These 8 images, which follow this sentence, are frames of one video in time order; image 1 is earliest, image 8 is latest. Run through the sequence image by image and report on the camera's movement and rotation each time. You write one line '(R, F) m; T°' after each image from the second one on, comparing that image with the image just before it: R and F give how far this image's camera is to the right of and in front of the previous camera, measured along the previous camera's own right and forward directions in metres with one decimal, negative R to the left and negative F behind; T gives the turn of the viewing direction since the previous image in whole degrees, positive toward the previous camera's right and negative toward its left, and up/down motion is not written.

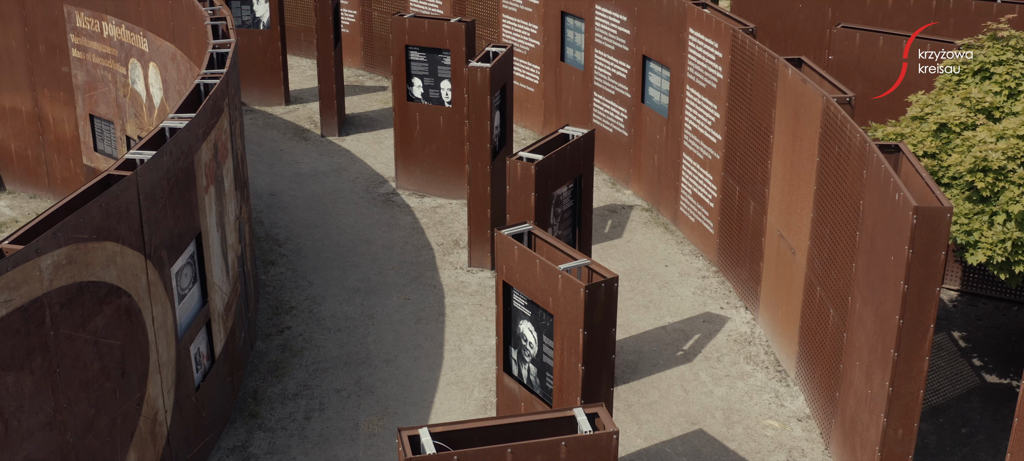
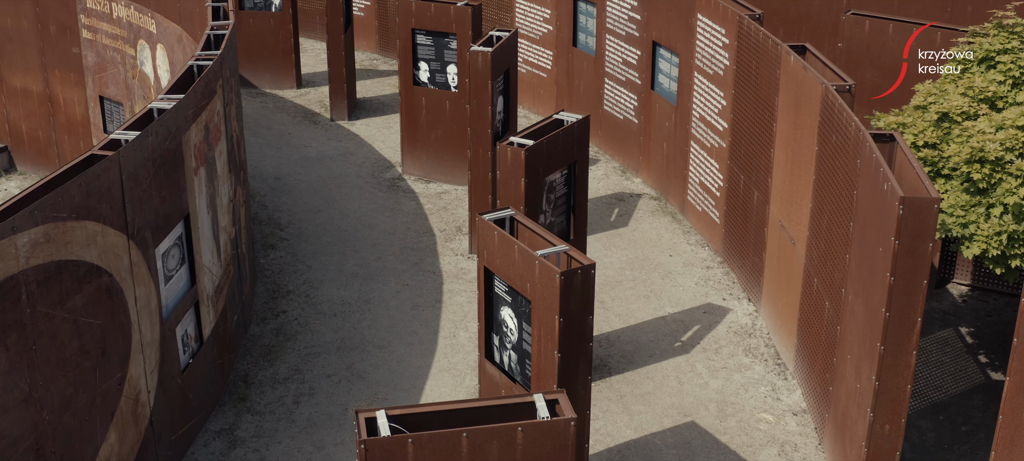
(+0.5, +0.1) m; -2°
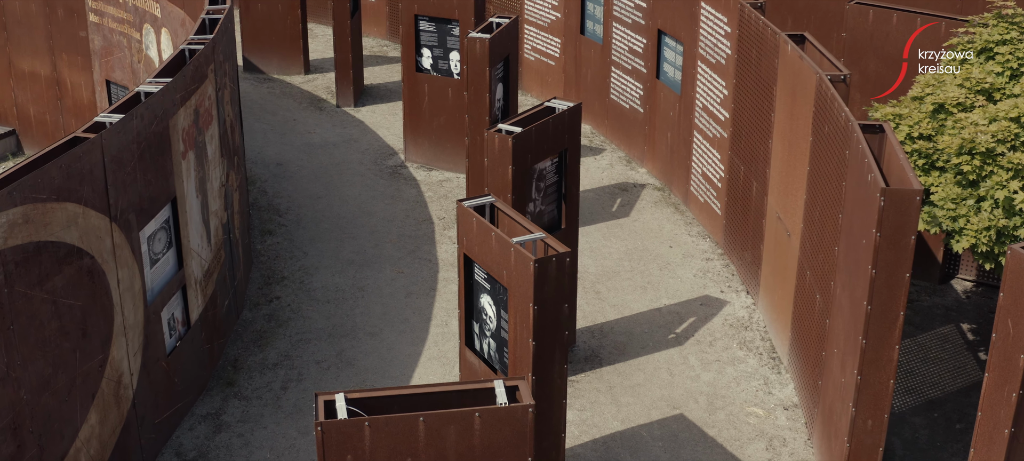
(+0.4, +0.1) m; -2°
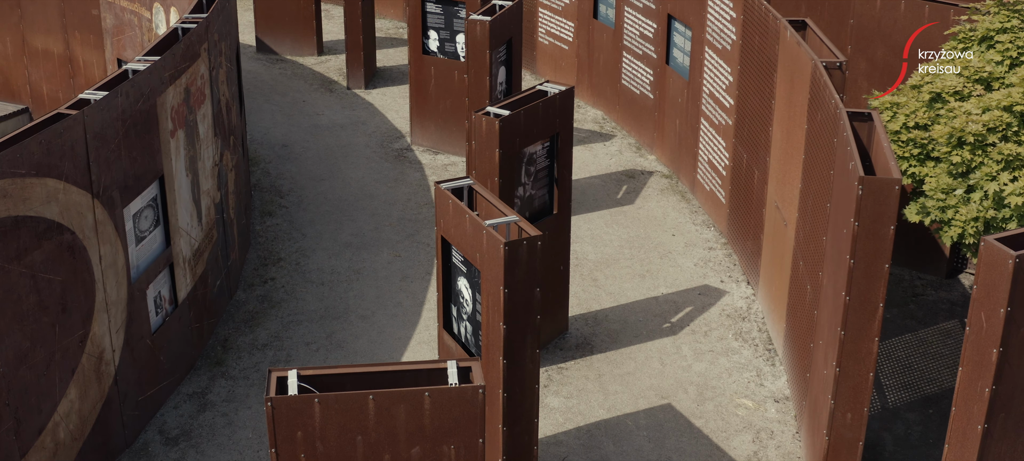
(+0.5, +0.1) m; -2°
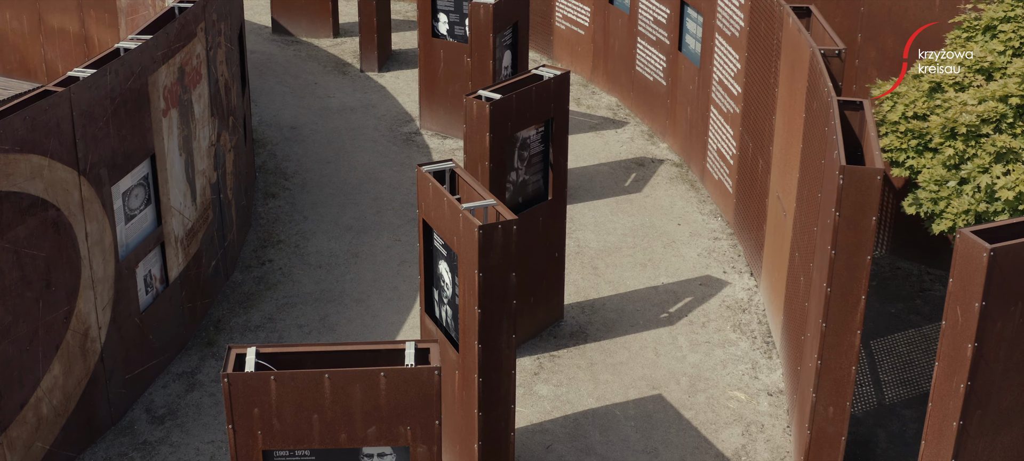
(+0.5, +0.1) m; -2°
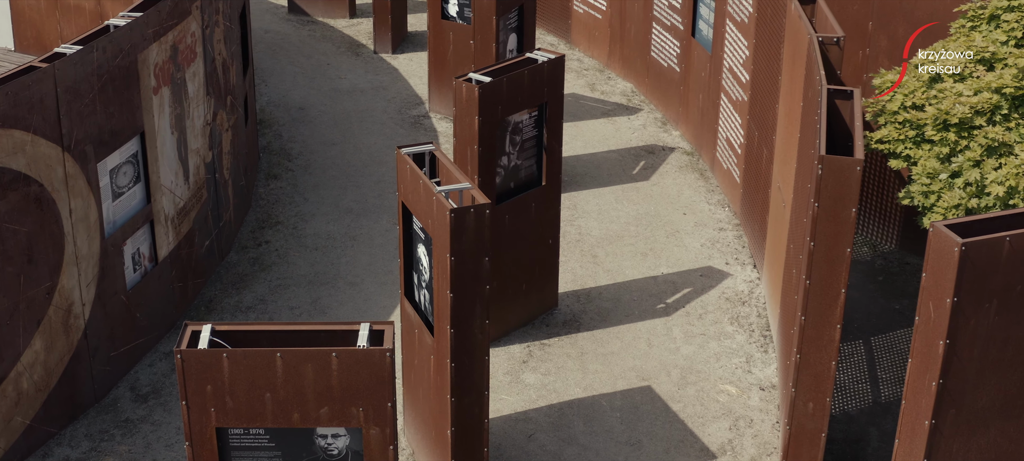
(+0.5, +0.2) m; -2°
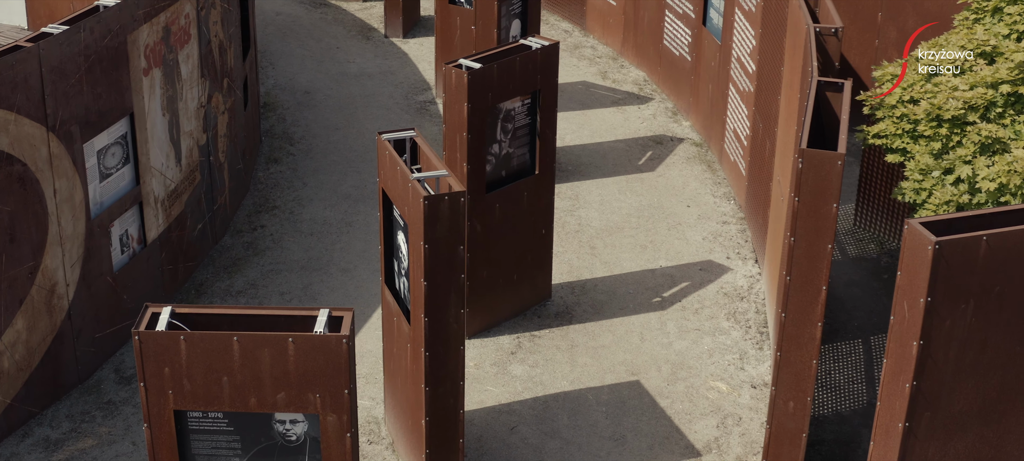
(+0.4, +0.2) m; -2°
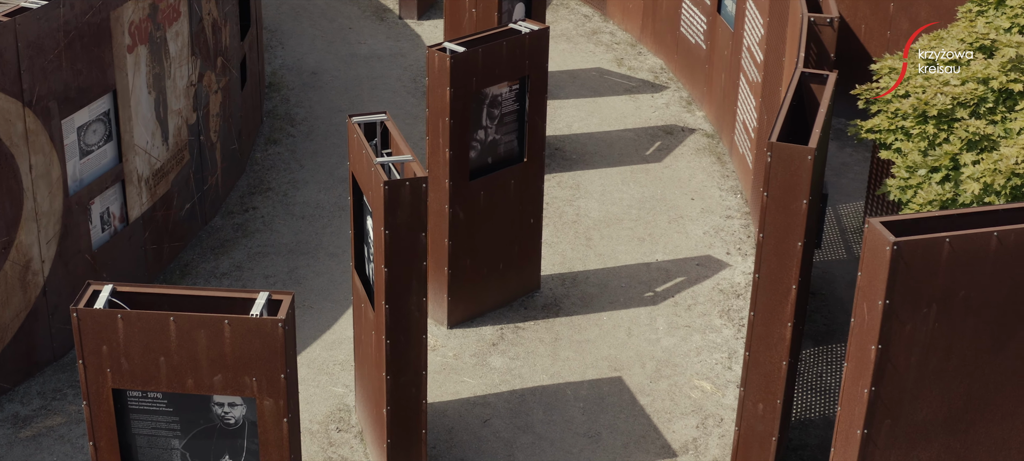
(+0.6, +0.3) m; -3°
